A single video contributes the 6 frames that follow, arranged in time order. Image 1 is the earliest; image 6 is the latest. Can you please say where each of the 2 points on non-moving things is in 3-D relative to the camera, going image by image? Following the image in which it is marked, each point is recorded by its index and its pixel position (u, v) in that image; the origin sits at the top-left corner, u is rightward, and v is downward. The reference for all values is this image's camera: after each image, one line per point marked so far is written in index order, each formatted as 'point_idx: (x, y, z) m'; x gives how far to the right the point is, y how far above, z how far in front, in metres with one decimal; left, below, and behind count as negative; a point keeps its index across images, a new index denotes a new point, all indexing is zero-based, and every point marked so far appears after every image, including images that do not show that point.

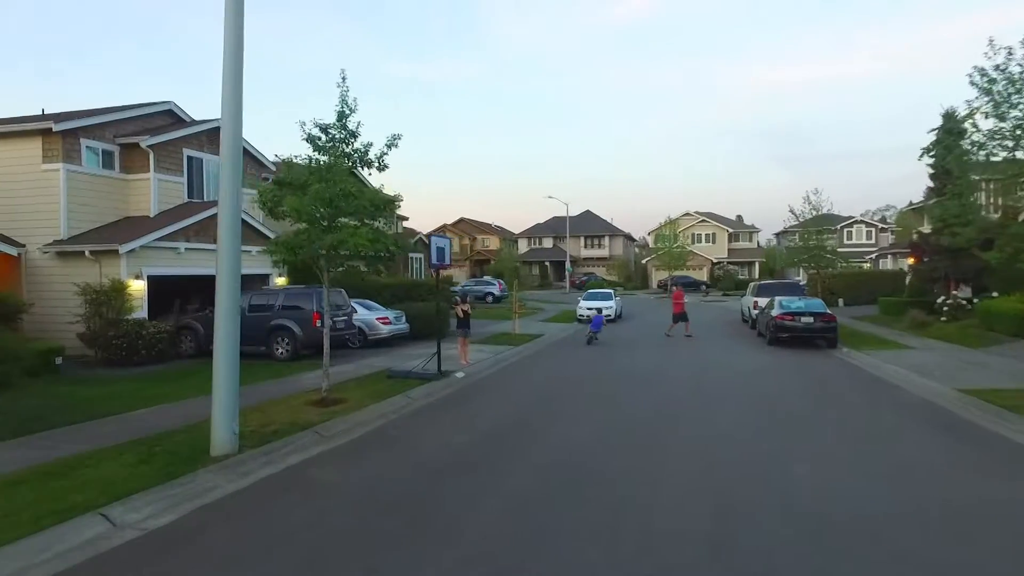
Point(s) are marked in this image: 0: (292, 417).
0: (-3.7, -2.2, +10.2) m
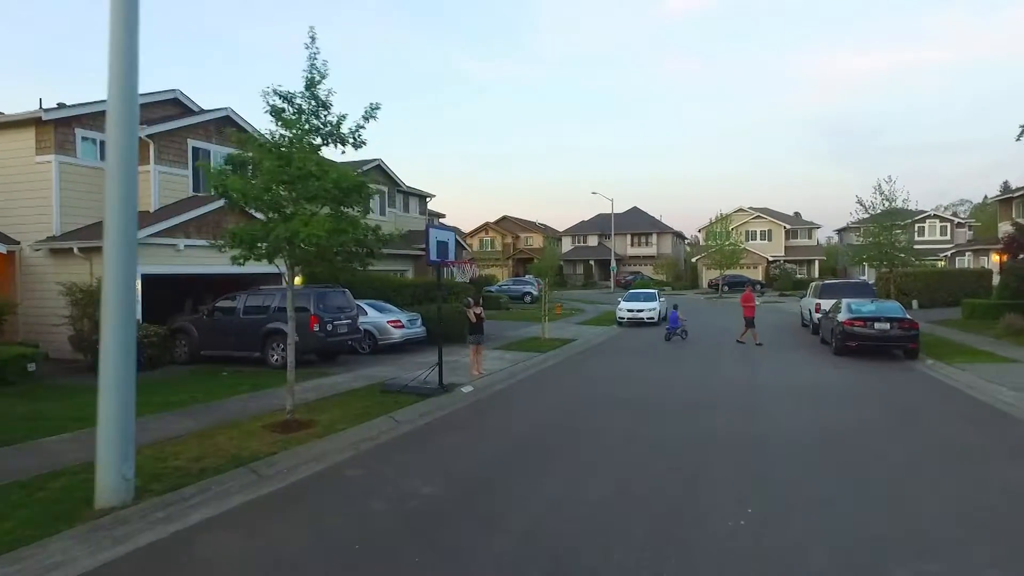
0: (-3.8, -2.2, +8.4) m
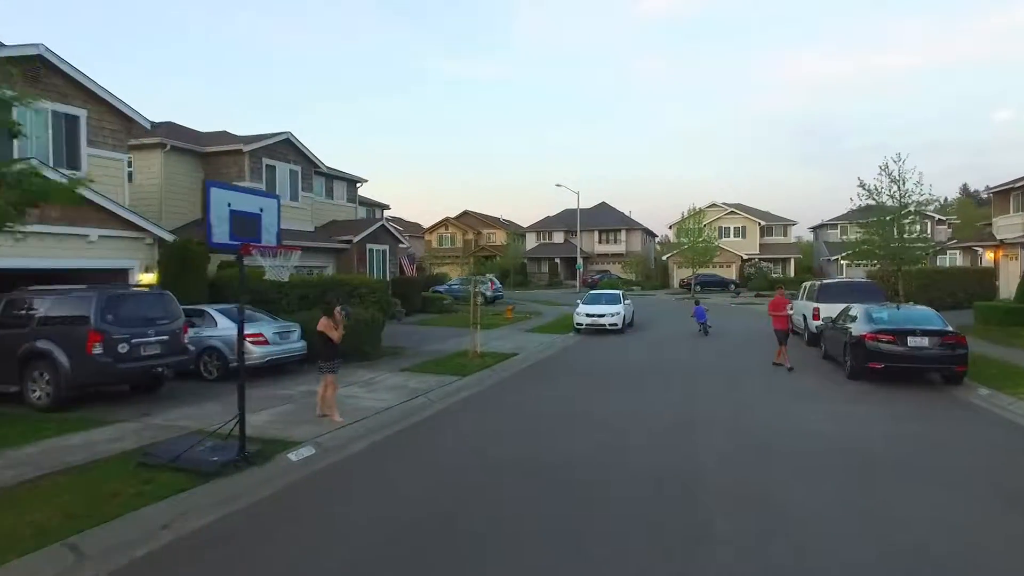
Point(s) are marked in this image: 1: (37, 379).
0: (-5.4, -2.2, +3.2) m
1: (-8.1, -1.6, +10.4) m
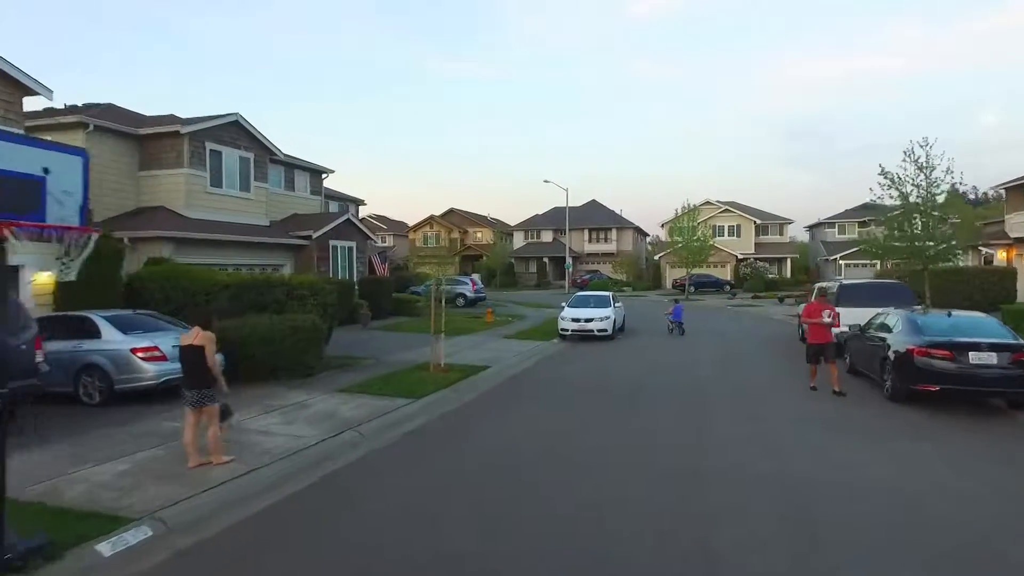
0: (-5.9, -2.2, +0.4) m
1: (-8.7, -1.6, +7.6) m
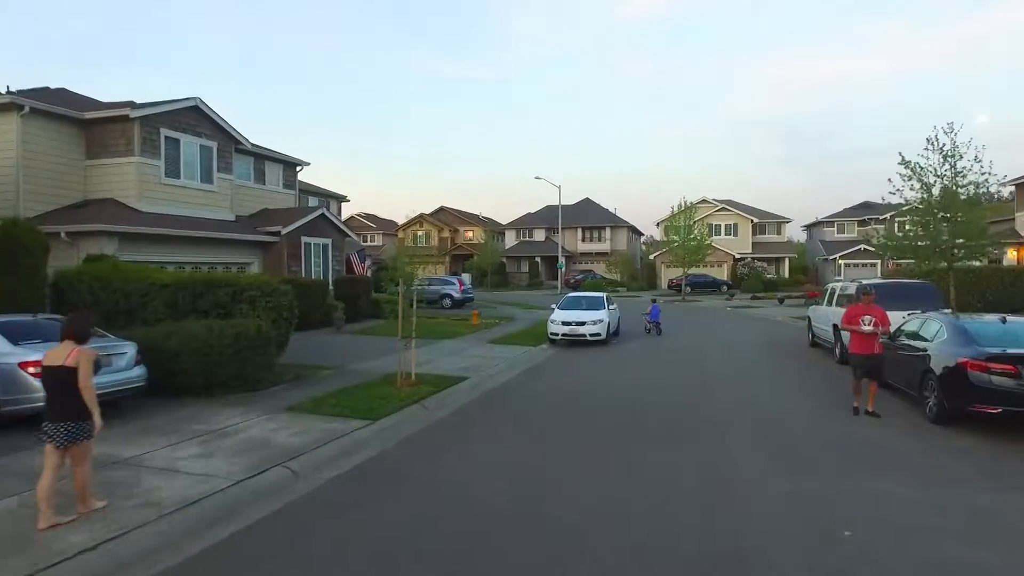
0: (-6.2, -2.3, -1.5) m
1: (-9.1, -1.6, +5.6) m
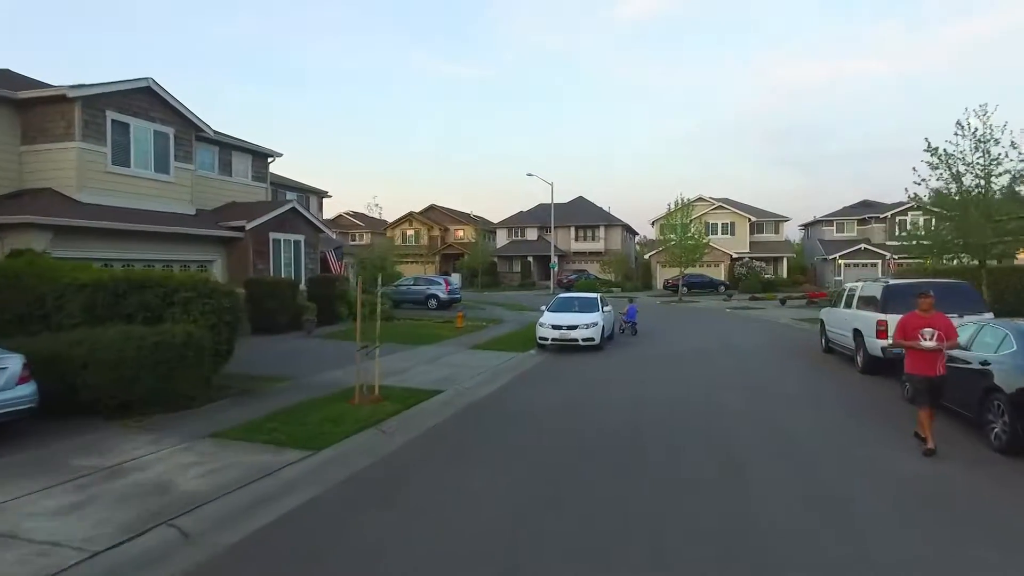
0: (-6.5, -2.2, -3.4) m
1: (-9.4, -1.6, +3.7) m
